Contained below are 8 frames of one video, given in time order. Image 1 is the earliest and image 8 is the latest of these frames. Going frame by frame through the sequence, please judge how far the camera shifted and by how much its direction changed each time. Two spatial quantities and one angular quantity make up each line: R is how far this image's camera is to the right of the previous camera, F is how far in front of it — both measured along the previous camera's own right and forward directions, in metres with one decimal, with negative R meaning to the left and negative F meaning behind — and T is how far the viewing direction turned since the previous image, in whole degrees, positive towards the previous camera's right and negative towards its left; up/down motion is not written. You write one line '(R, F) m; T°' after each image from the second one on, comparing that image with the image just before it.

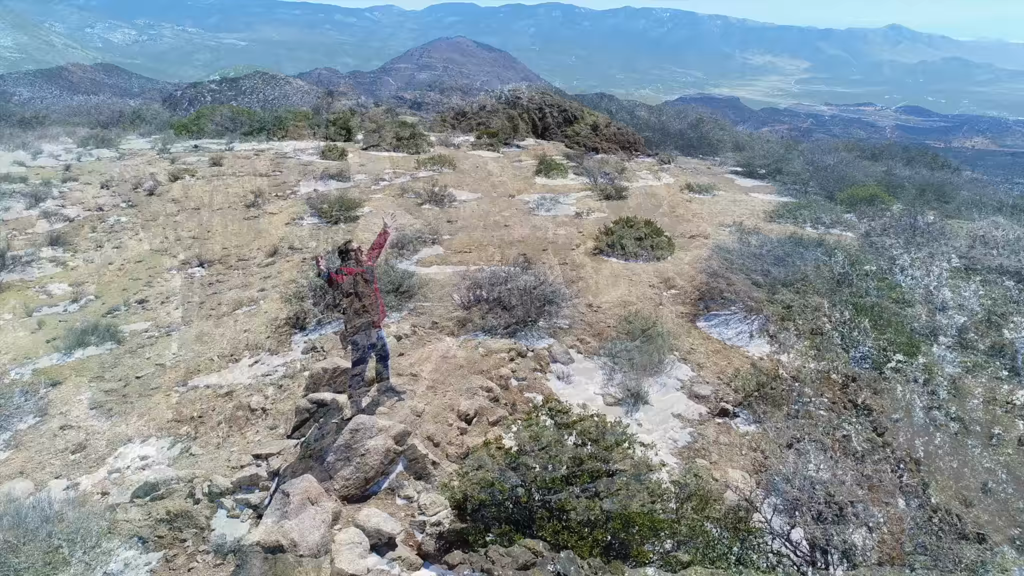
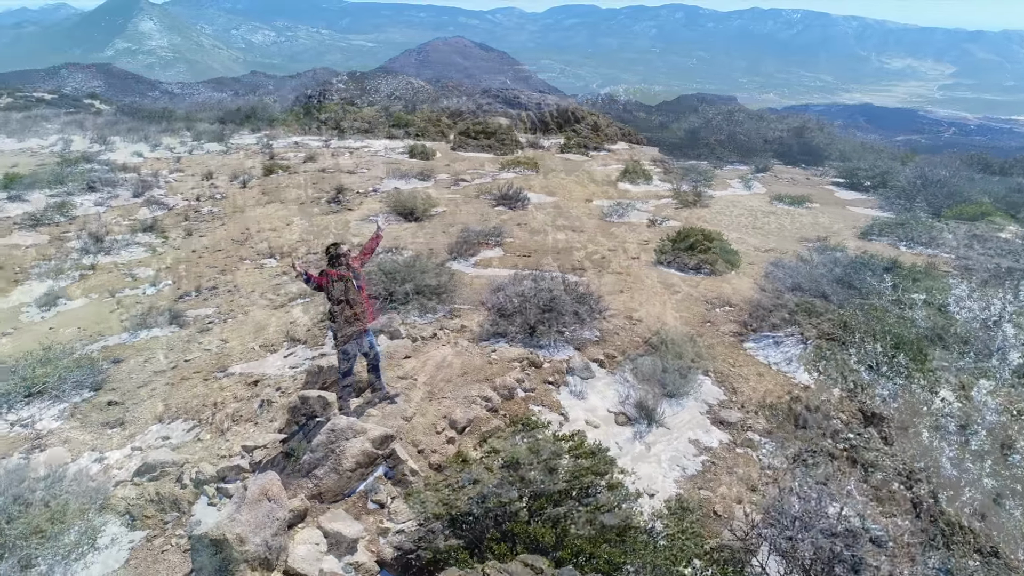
(+0.6, +0.1) m; -8°
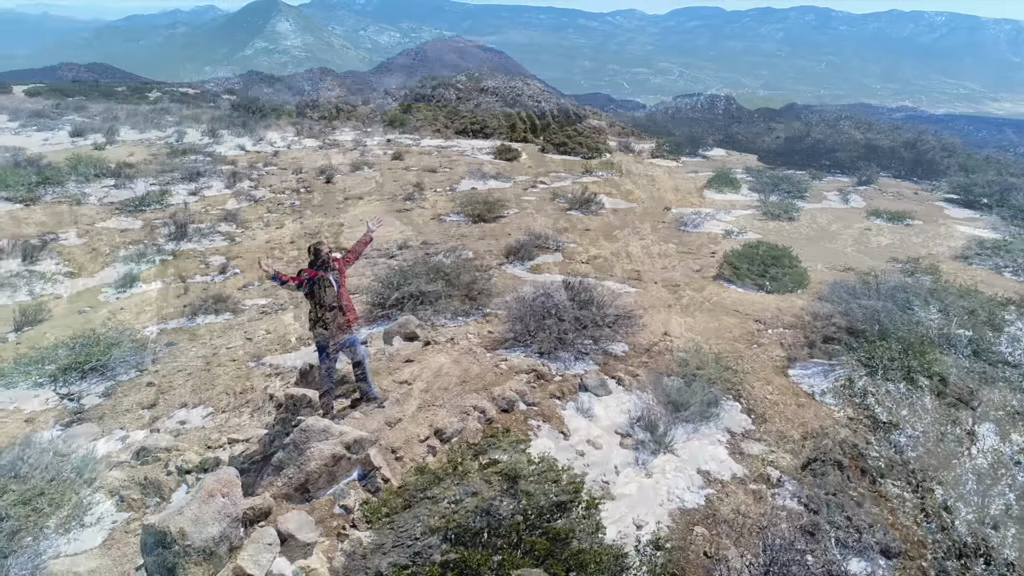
(+0.6, +0.2) m; -8°
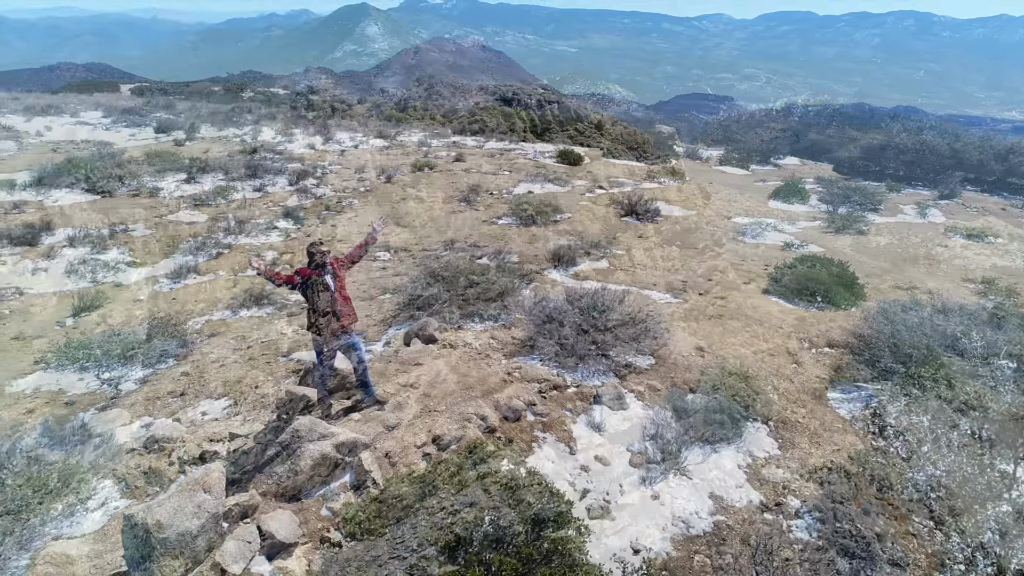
(+0.4, +0.1) m; -6°
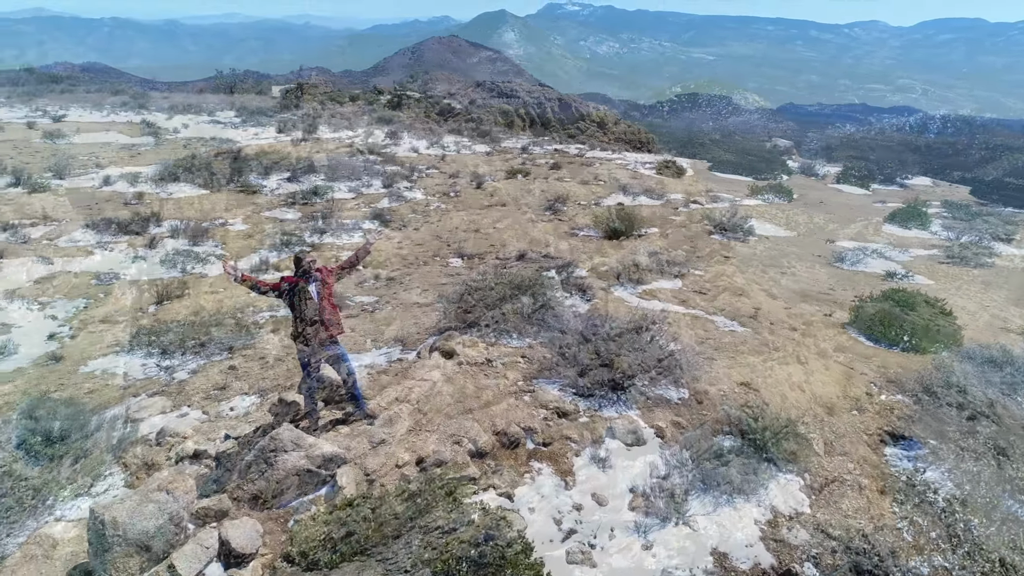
(+0.6, +0.2) m; -9°
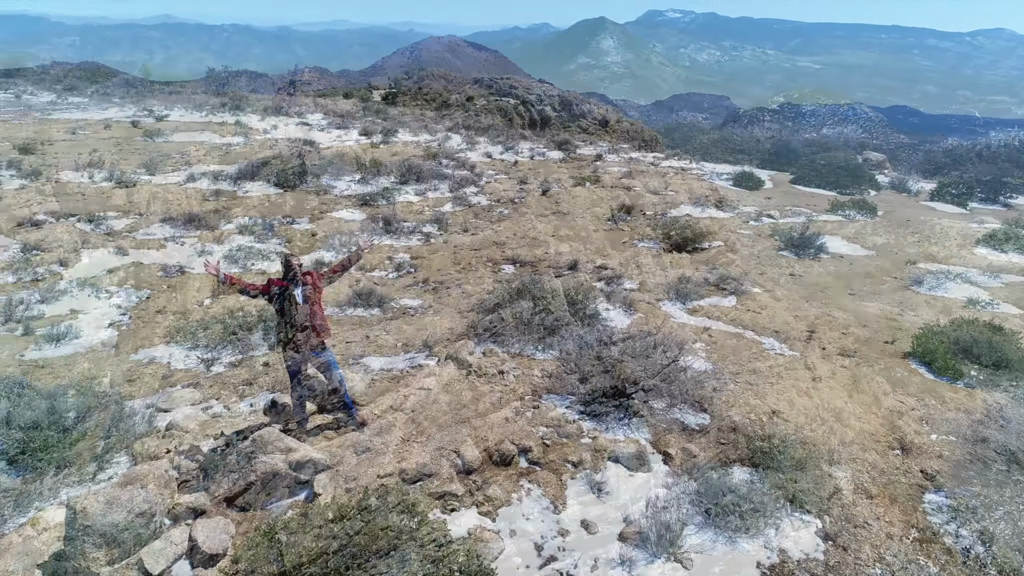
(+0.5, +0.2) m; -7°
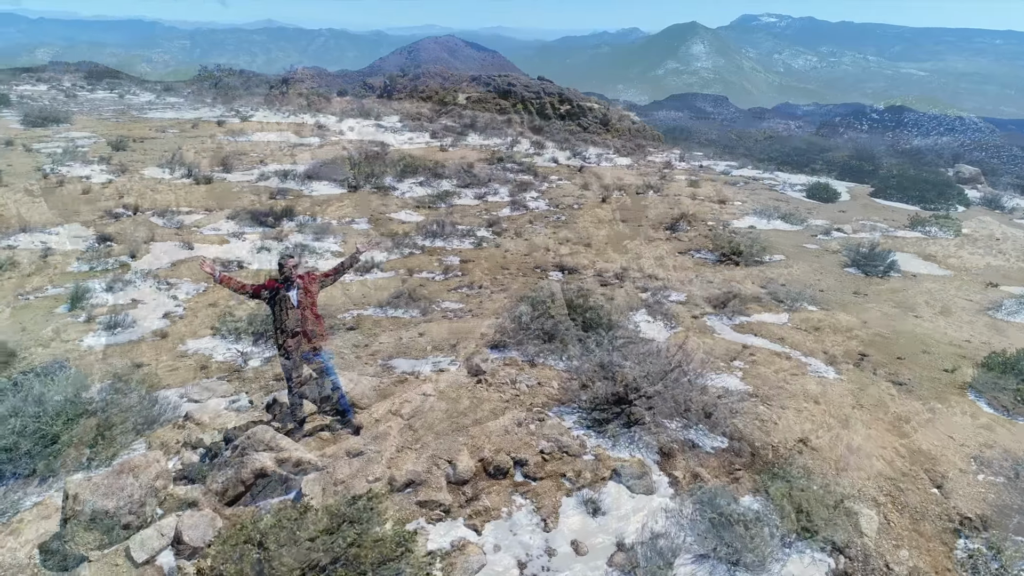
(+0.4, +0.1) m; -6°
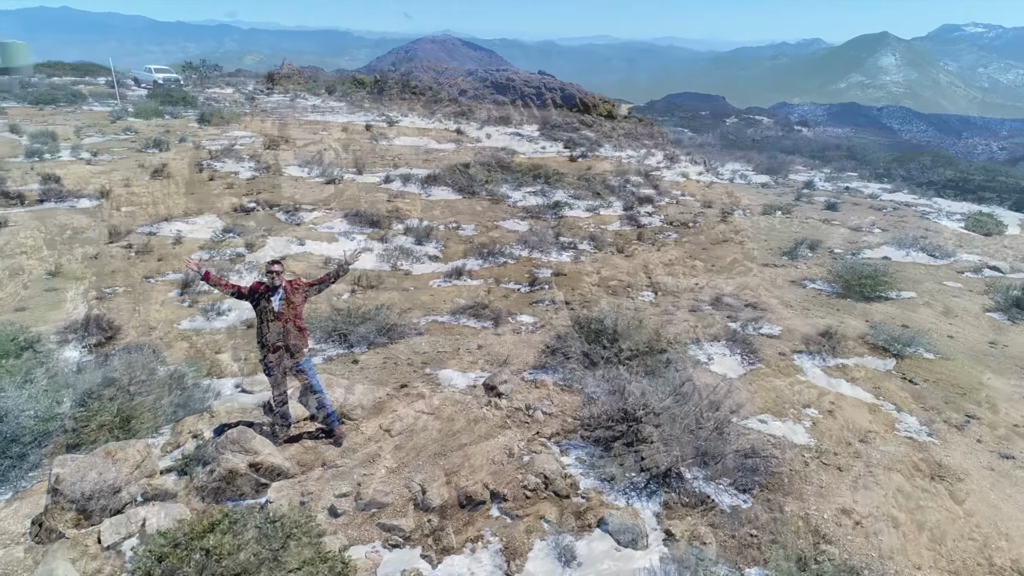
(+0.8, +0.3) m; -12°
